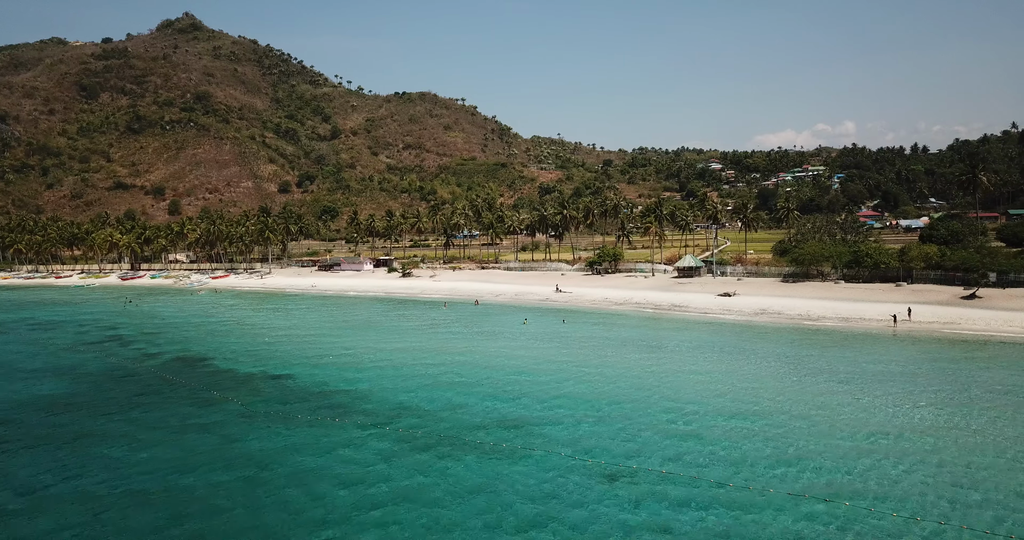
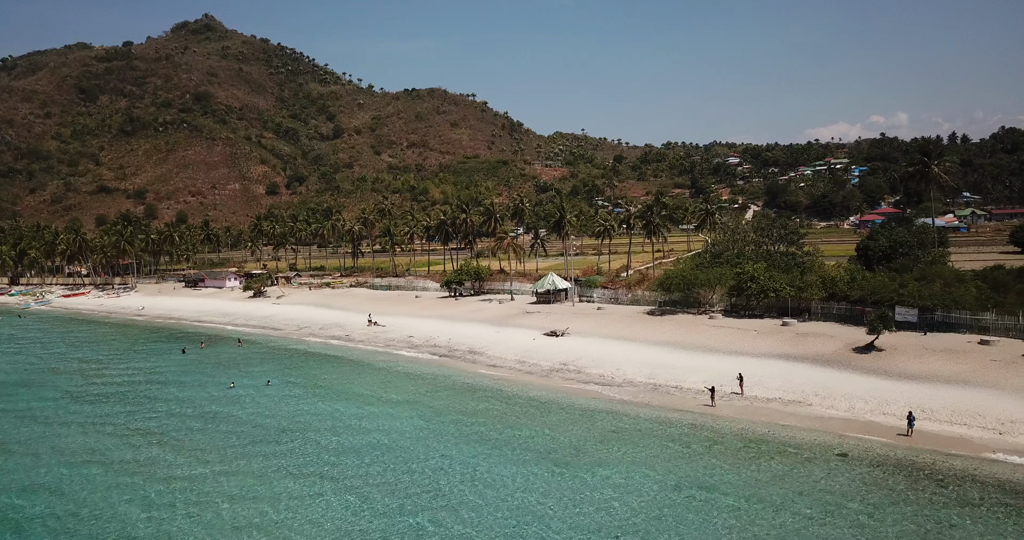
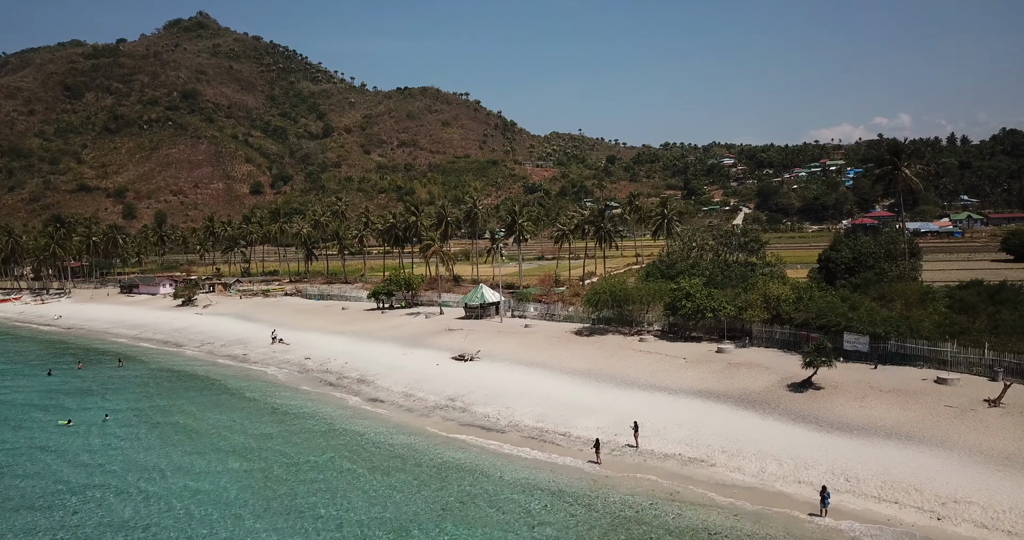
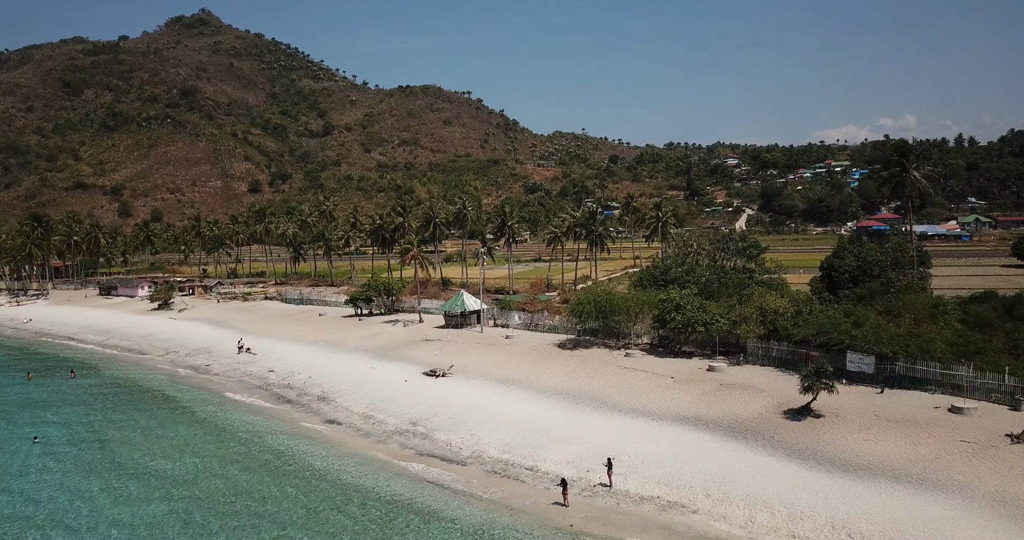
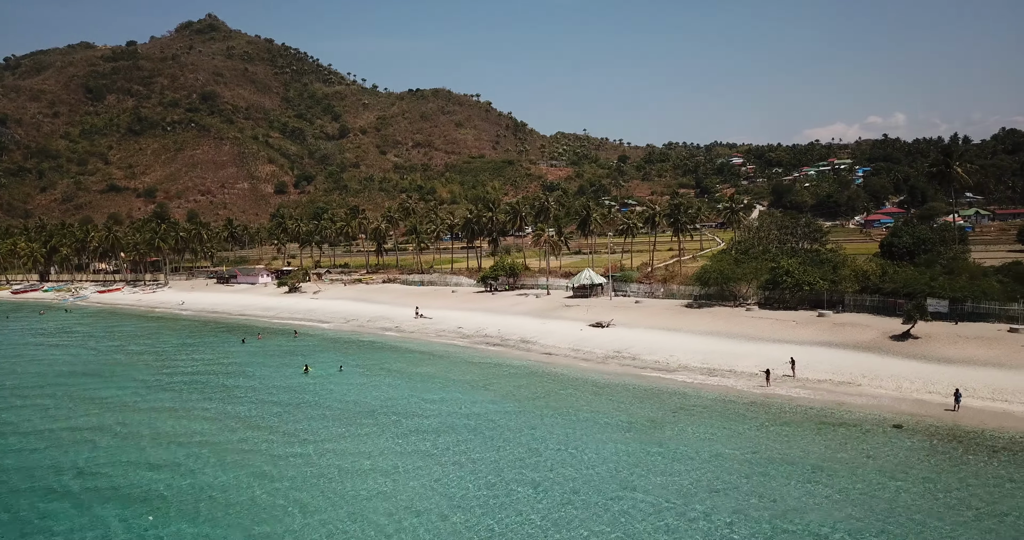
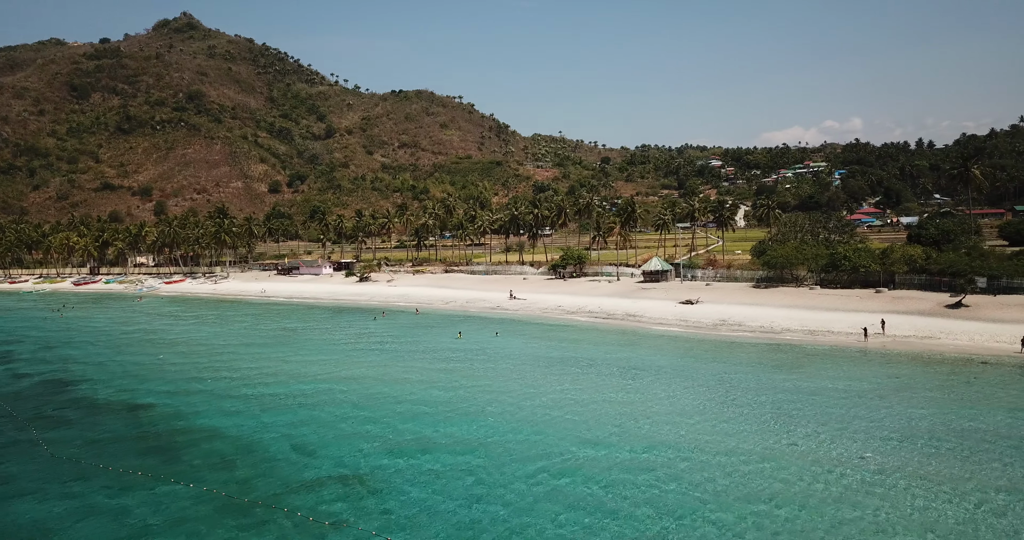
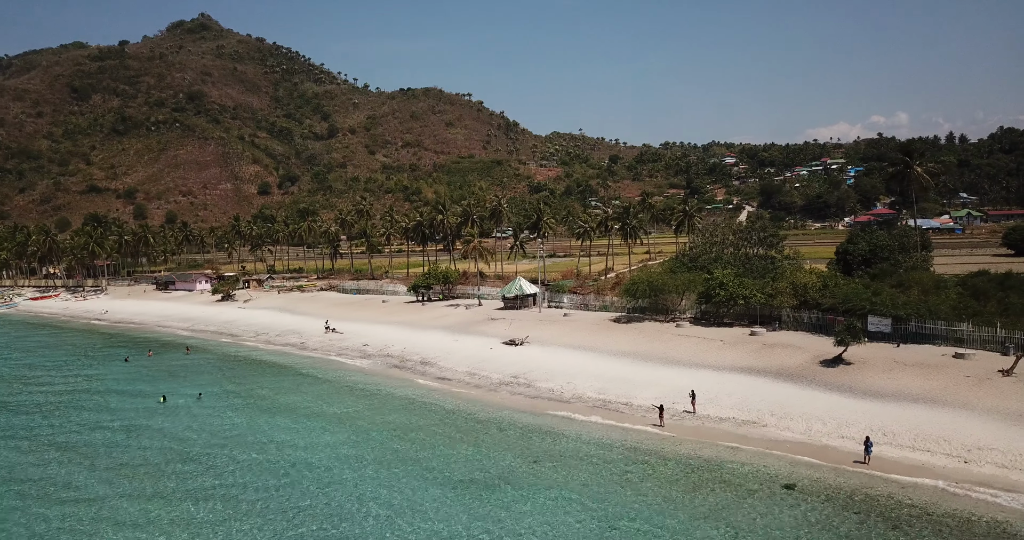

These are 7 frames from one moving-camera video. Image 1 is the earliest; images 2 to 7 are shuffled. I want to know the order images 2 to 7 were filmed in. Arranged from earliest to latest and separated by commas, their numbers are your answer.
6, 5, 2, 7, 3, 4
